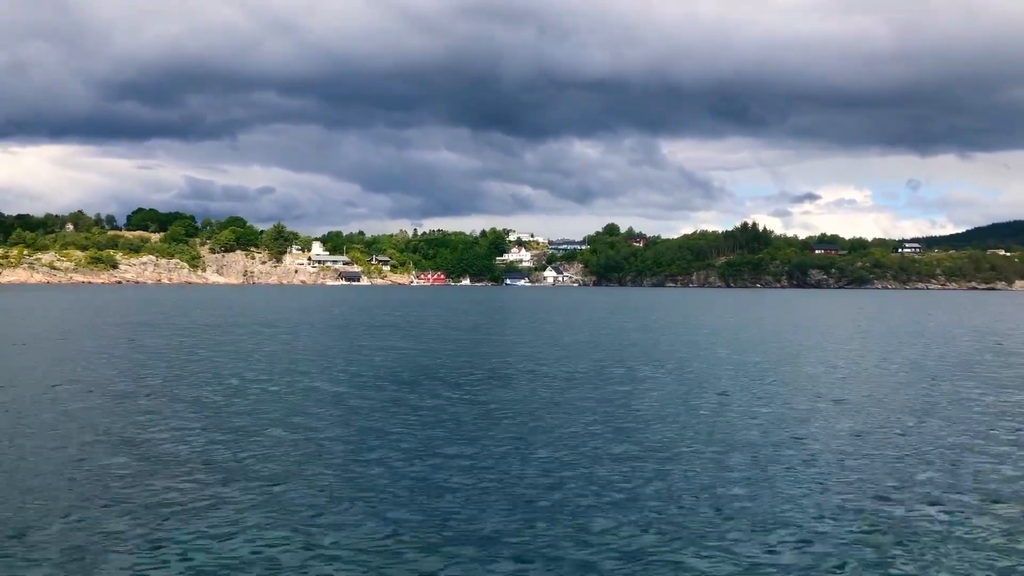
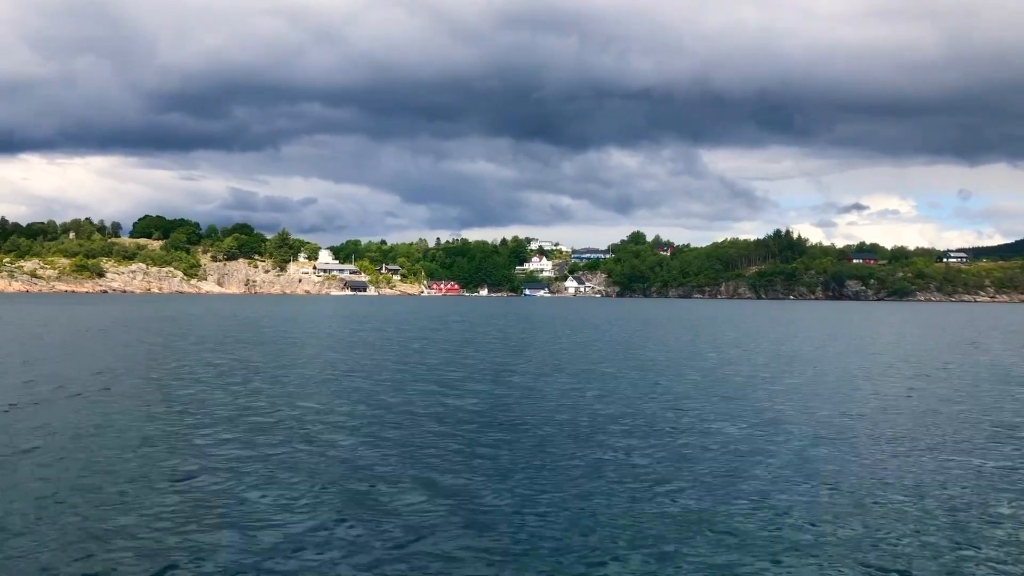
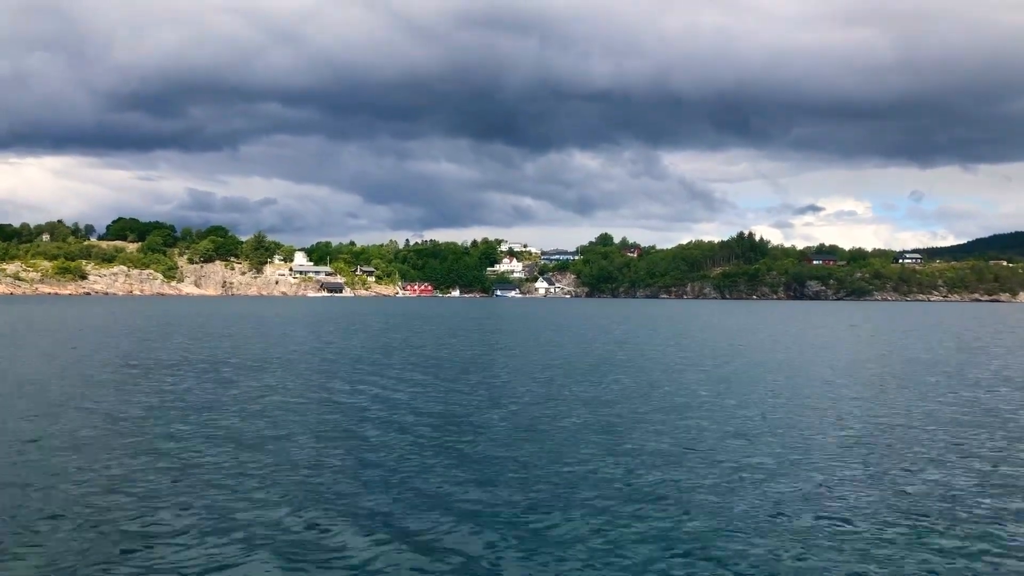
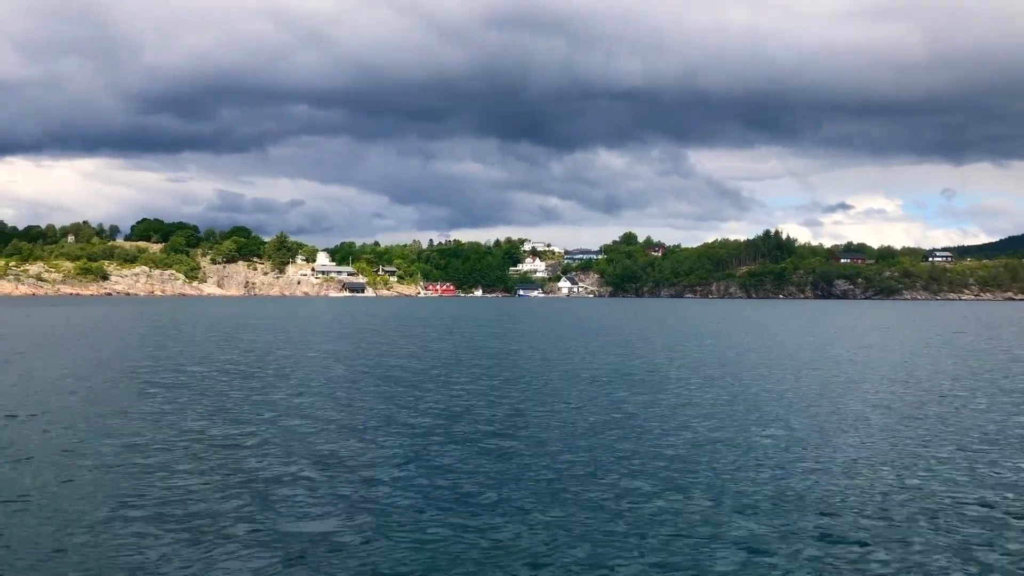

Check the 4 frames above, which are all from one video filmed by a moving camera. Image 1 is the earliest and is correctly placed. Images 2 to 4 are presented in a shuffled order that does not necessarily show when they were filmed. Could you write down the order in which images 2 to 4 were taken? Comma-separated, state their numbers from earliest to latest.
3, 4, 2
